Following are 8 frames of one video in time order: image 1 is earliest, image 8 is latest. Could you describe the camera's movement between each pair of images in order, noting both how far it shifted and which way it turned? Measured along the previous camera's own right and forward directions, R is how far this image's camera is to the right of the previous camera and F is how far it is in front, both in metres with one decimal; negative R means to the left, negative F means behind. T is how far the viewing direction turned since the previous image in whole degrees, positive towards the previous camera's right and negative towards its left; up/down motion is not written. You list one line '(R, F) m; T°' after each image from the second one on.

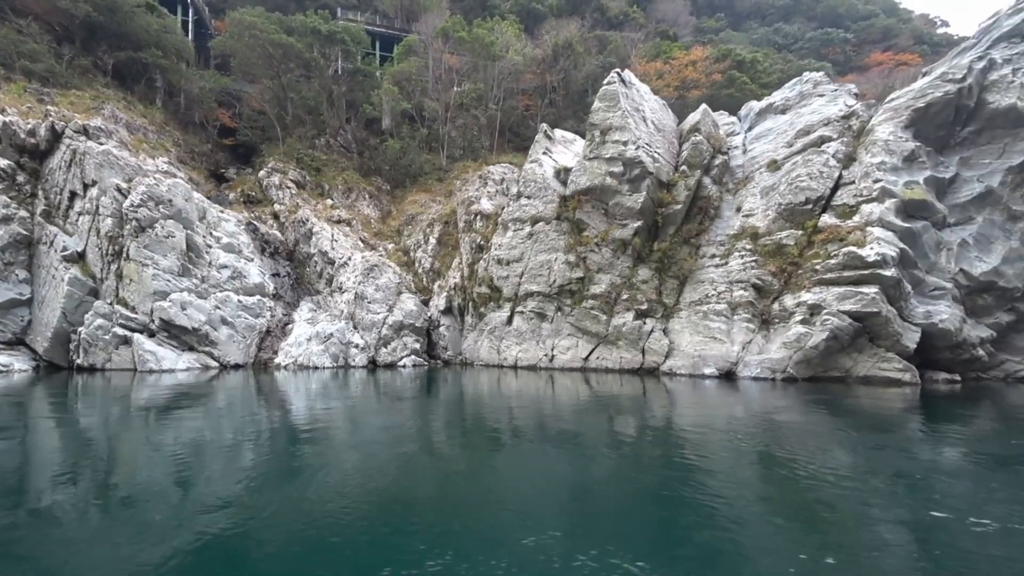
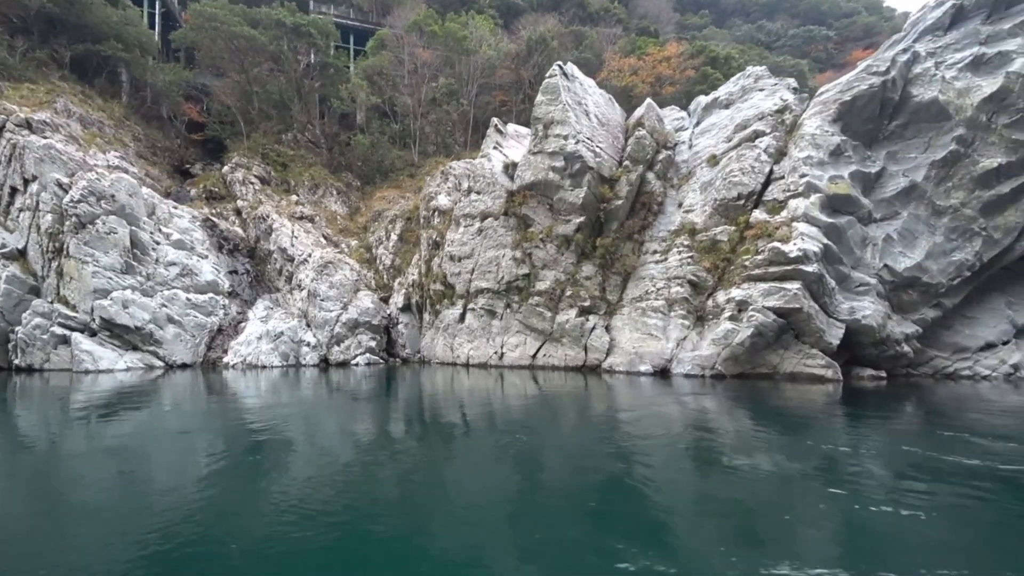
(+4.2, +0.5) m; +1°
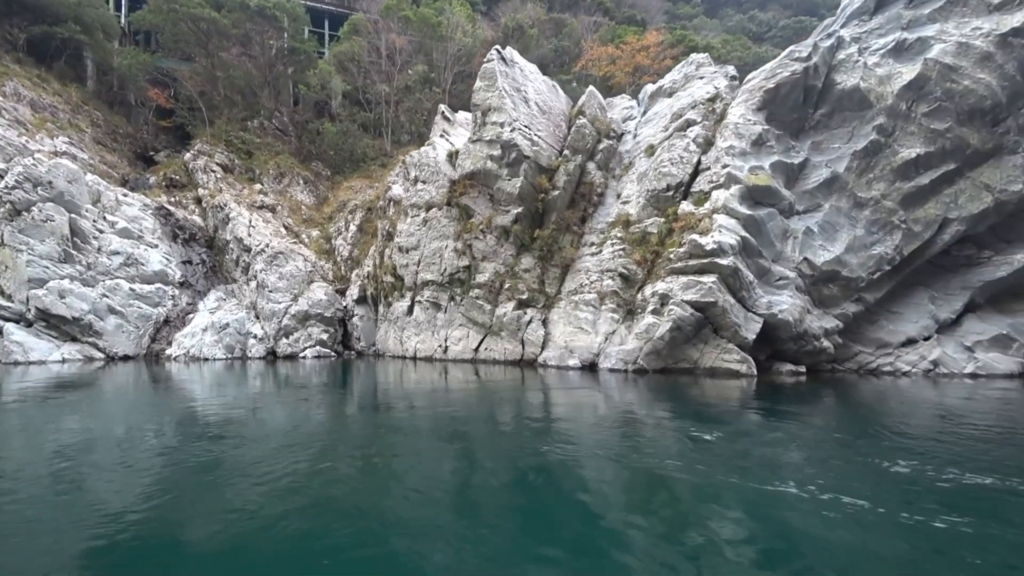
(+4.7, +0.6) m; 0°
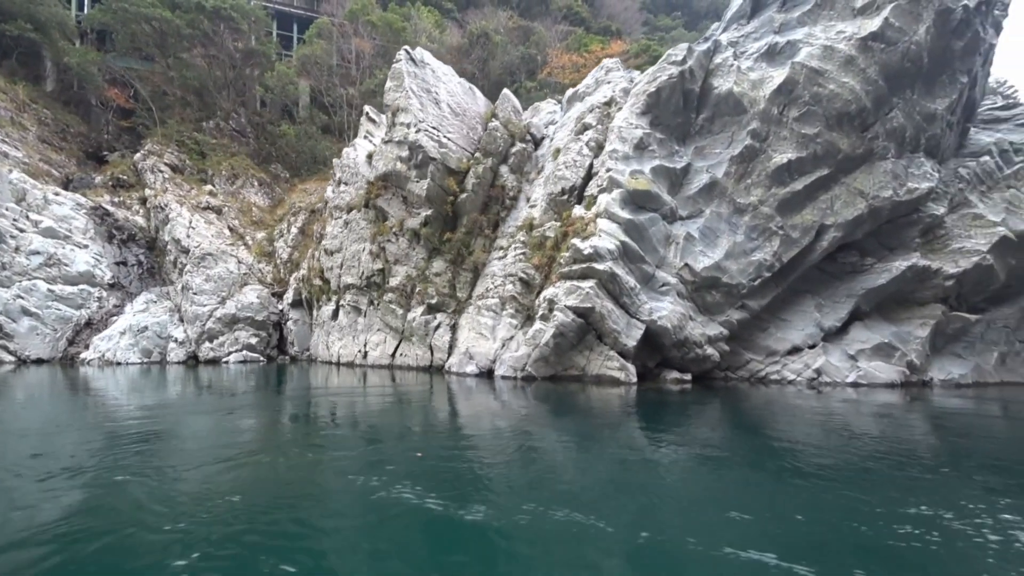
(+6.5, +0.6) m; +1°
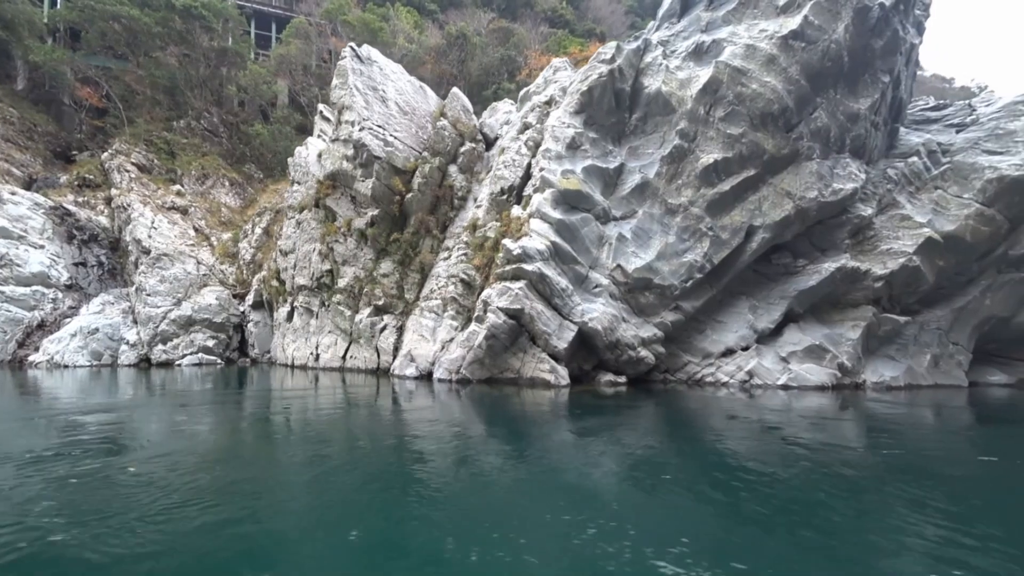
(+3.6, +0.4) m; +1°
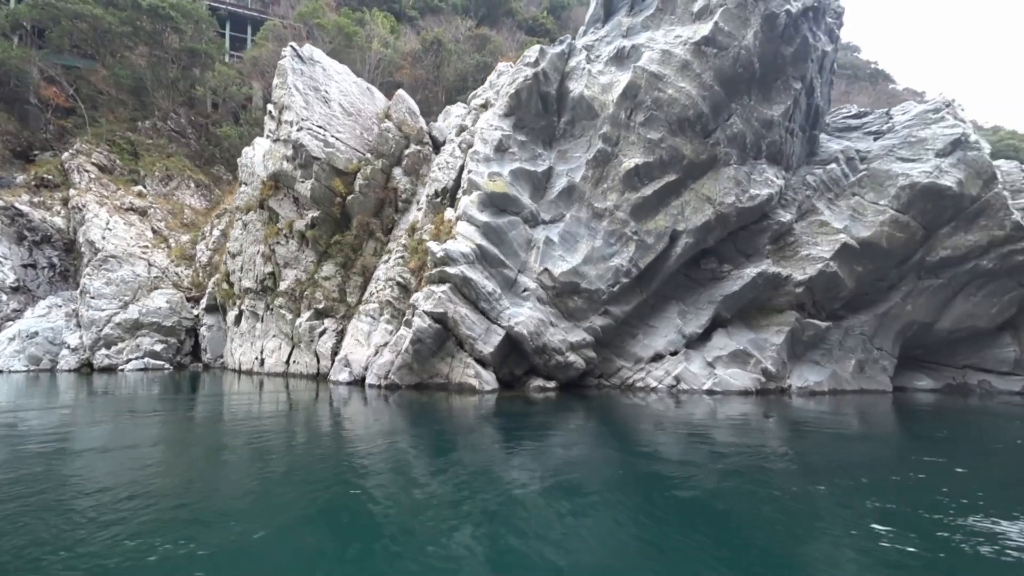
(+3.5, +0.3) m; +1°
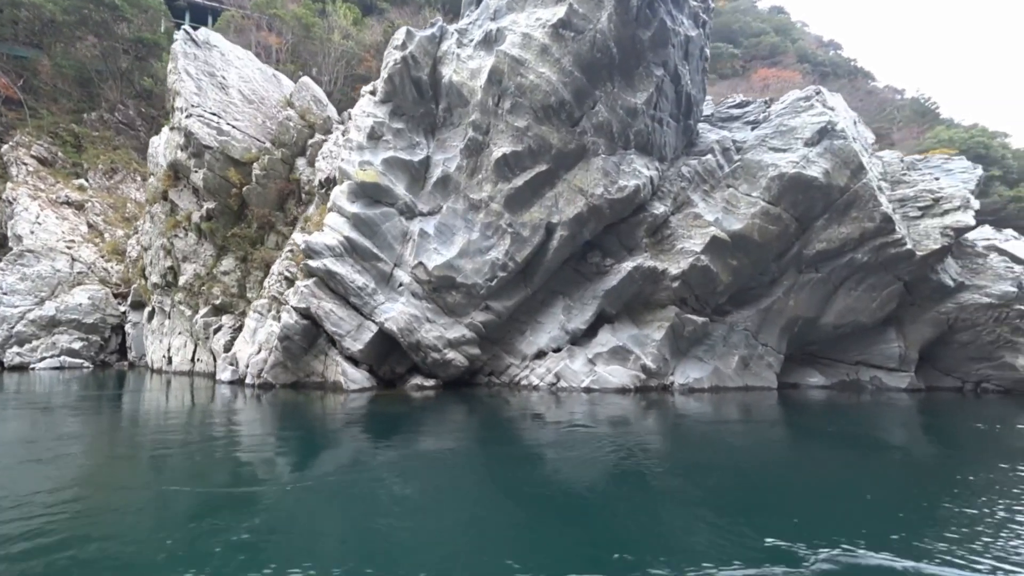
(+6.2, +0.7) m; +1°
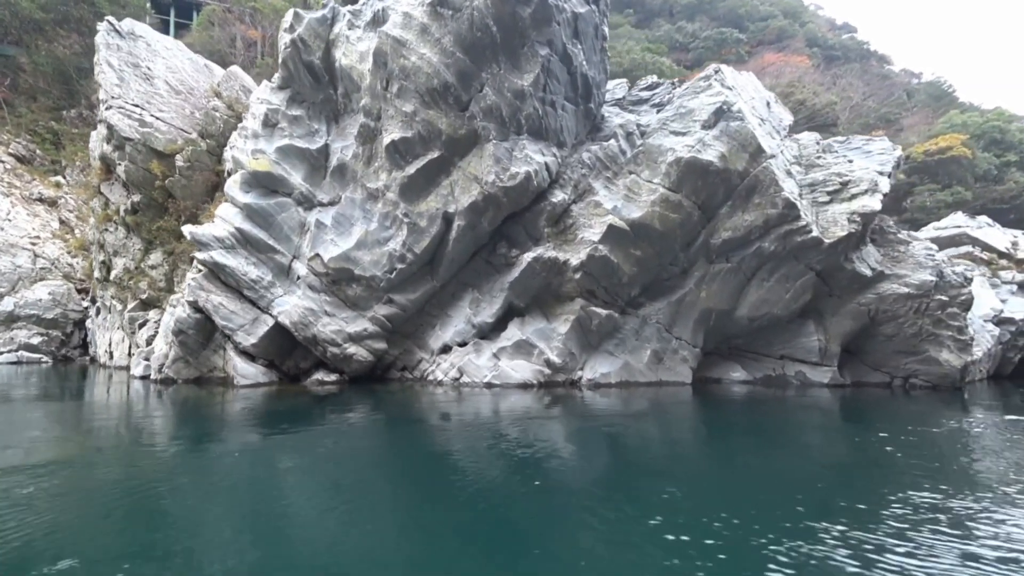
(+5.4, +0.7) m; -1°
